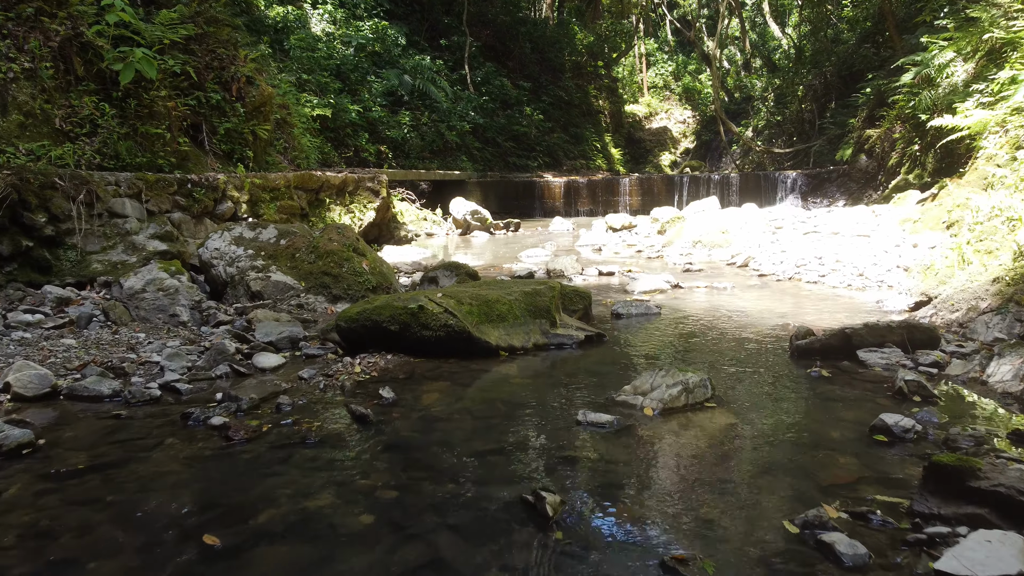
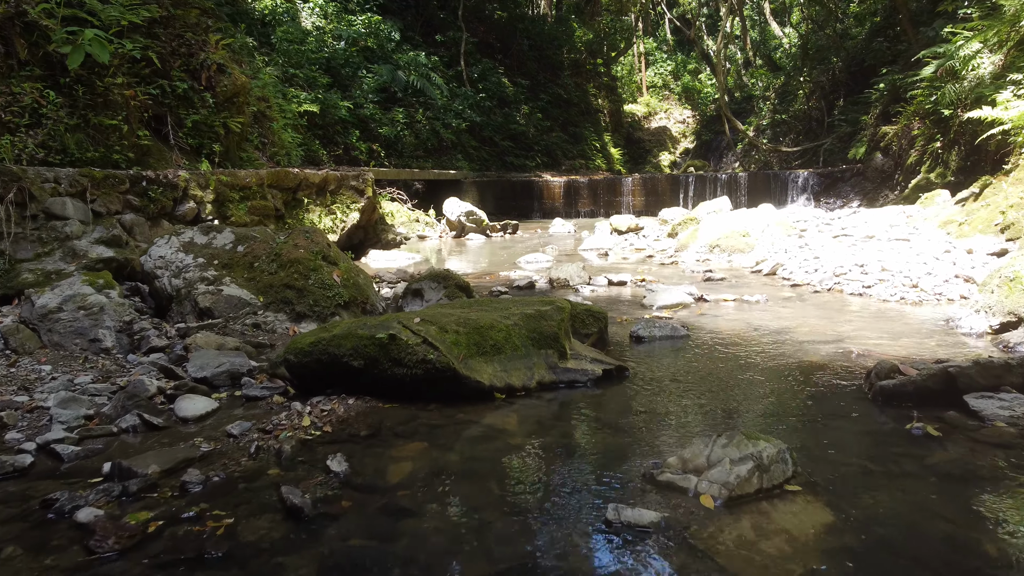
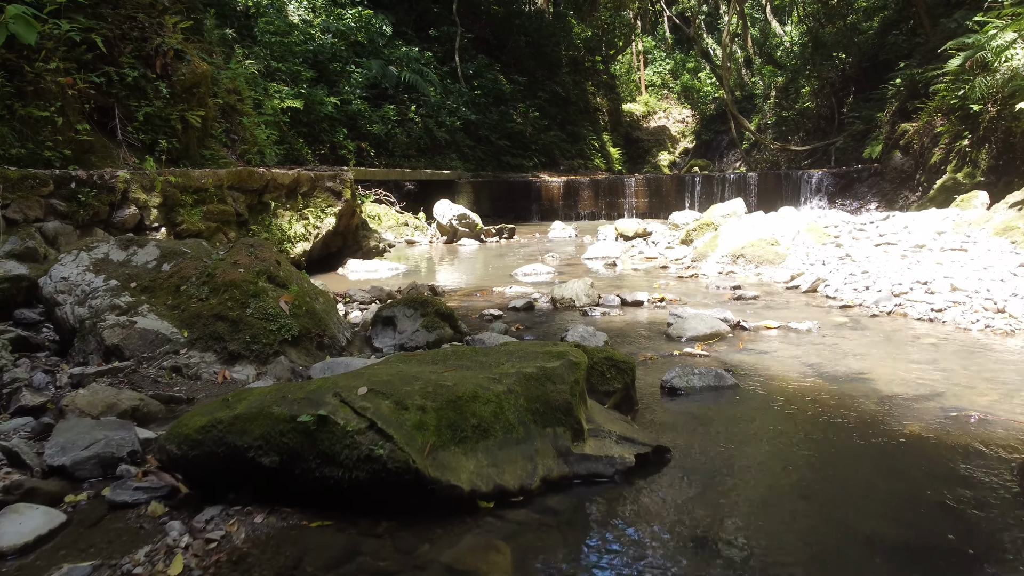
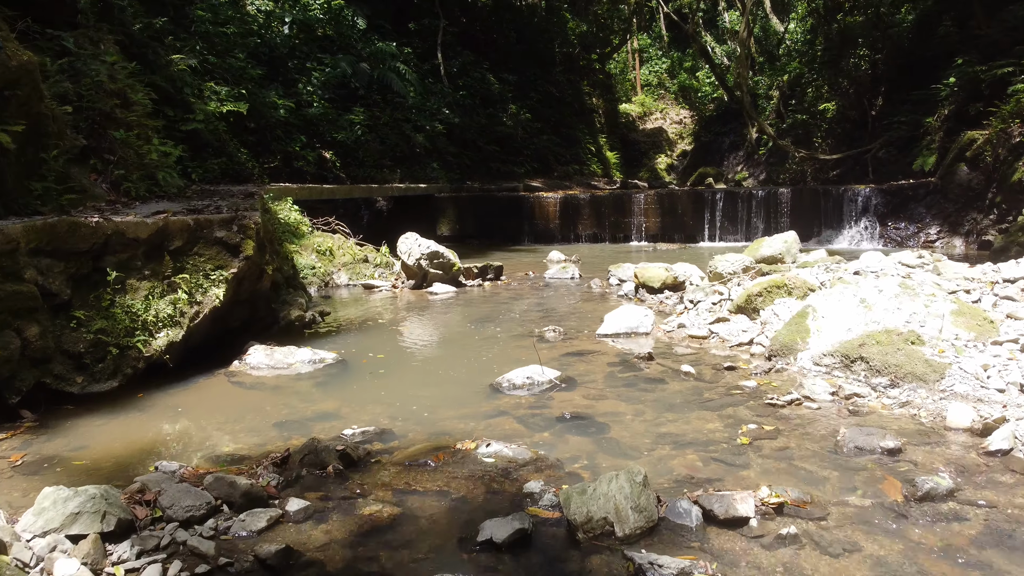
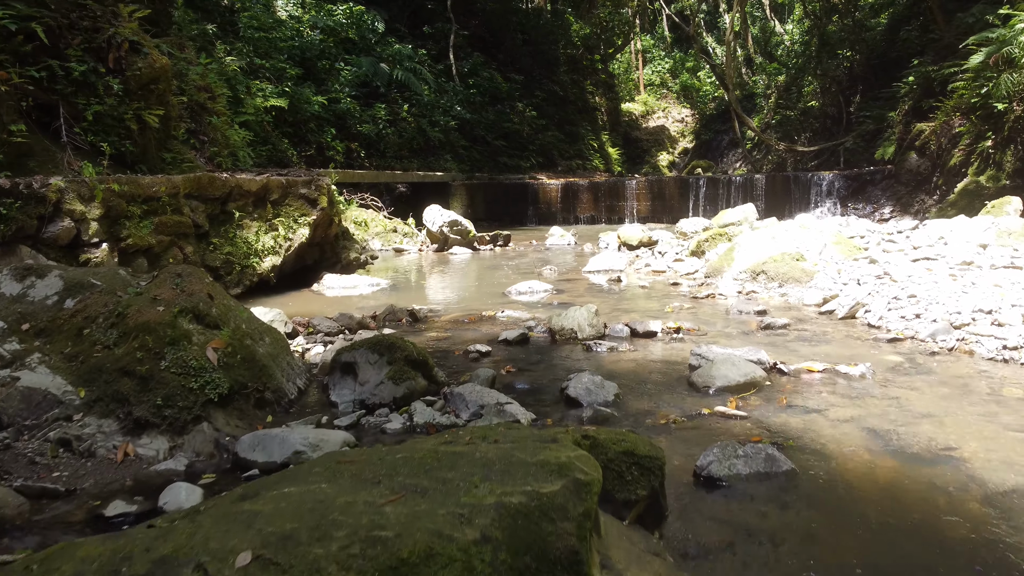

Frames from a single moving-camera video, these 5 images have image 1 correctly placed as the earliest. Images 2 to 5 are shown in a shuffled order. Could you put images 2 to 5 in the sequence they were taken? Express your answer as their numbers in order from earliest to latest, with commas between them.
2, 3, 5, 4
